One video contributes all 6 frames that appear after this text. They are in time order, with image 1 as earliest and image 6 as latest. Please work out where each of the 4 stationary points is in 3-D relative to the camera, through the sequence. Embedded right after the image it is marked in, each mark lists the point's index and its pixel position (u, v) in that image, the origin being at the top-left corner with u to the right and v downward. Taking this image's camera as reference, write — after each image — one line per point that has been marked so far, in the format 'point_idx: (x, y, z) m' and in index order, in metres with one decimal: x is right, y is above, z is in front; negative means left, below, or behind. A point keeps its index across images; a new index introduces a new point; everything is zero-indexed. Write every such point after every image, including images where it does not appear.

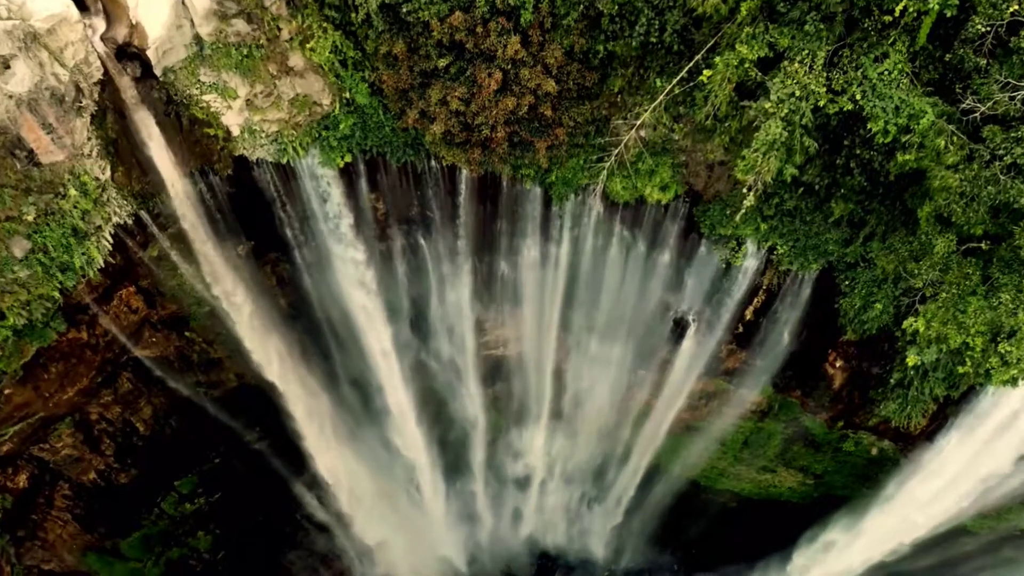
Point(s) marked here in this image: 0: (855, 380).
0: (+4.4, -1.2, +9.1) m
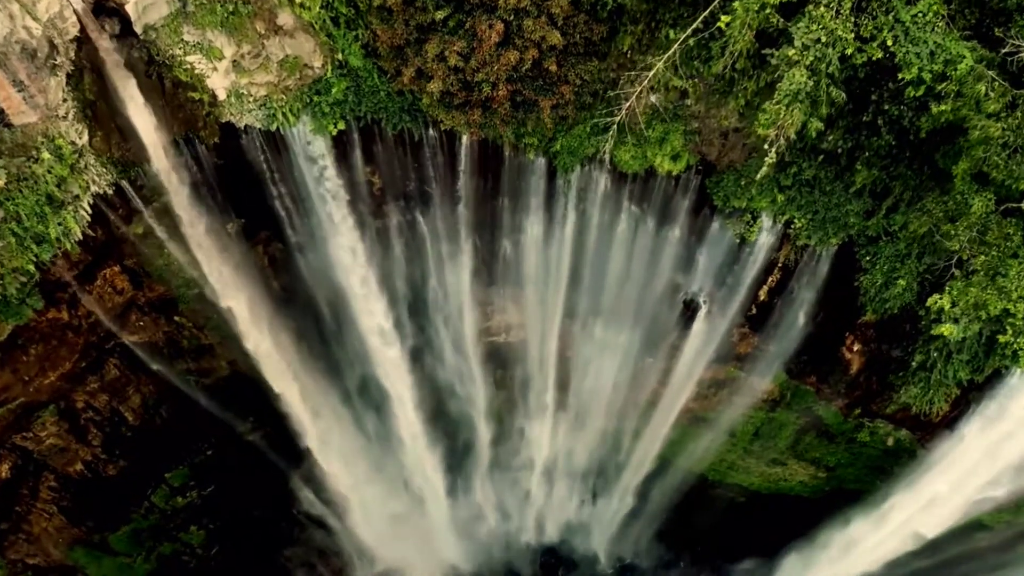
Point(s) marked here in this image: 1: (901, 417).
0: (+4.5, -0.9, +8.7) m
1: (+5.0, -1.7, +9.0) m
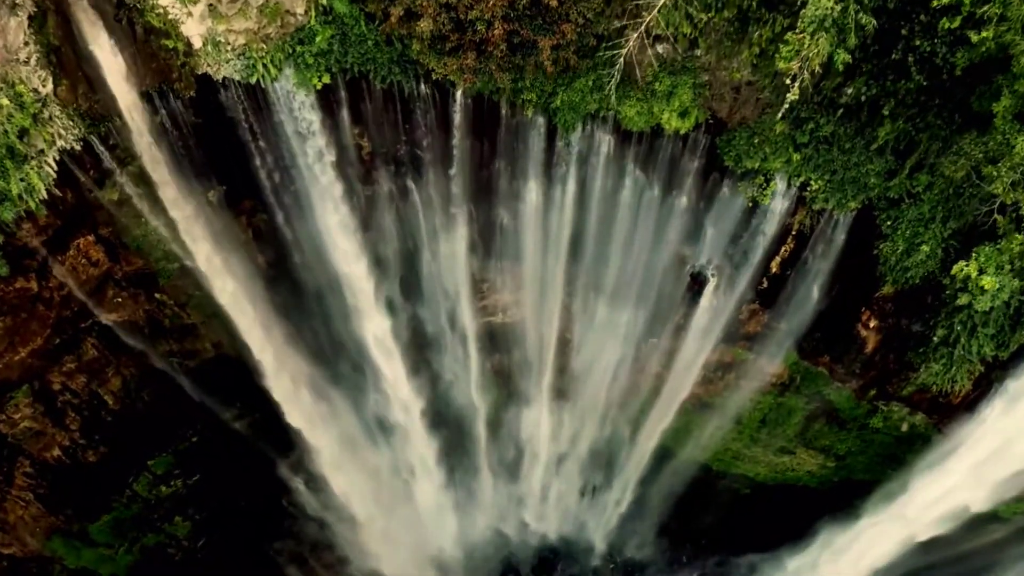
0: (+4.4, -0.6, +8.2) m
1: (+4.9, -1.4, +8.6) m
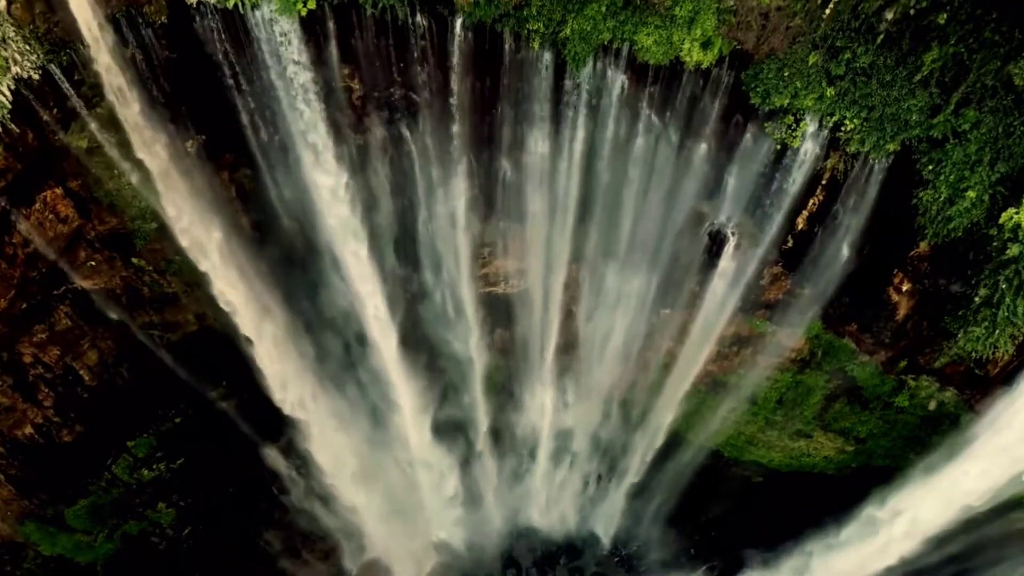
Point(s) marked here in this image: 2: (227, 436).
0: (+4.5, -0.2, +7.6) m
1: (+5.0, -0.9, +8.0) m
2: (-3.7, -1.9, +9.3) m
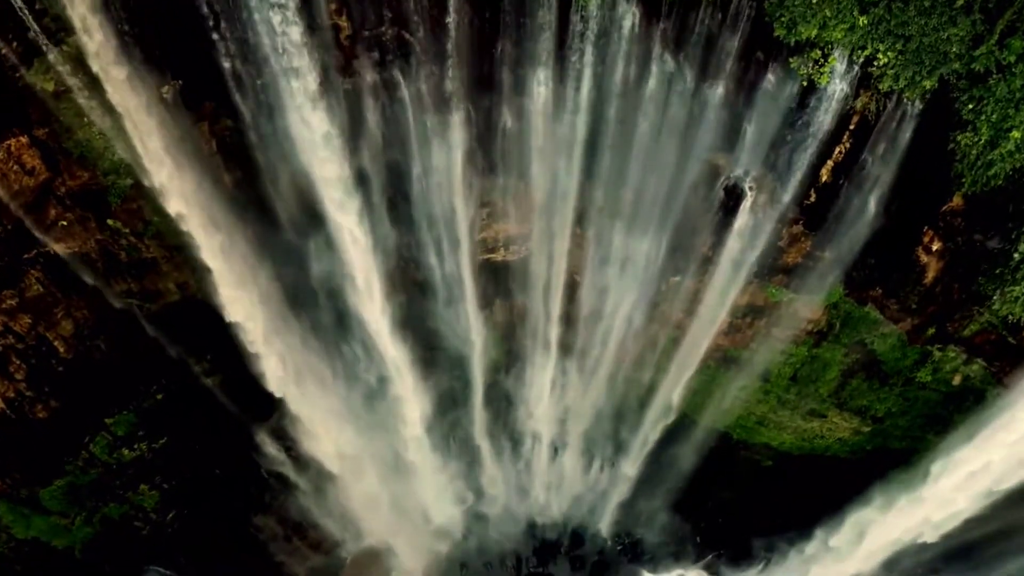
0: (+4.5, +0.2, +7.1) m
1: (+5.0, -0.5, +7.4) m
2: (-3.7, -1.5, +8.8) m
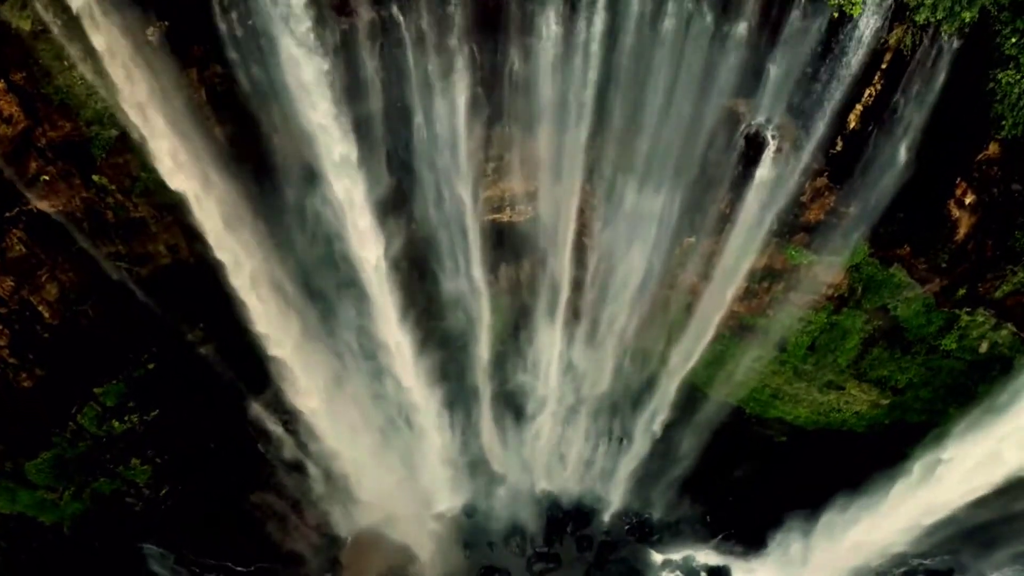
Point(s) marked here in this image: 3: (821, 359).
0: (+4.5, +0.7, +6.7) m
1: (+5.0, -0.1, +7.0) m
2: (-3.7, -1.0, +8.4) m
3: (+3.6, -0.7, +8.1) m
